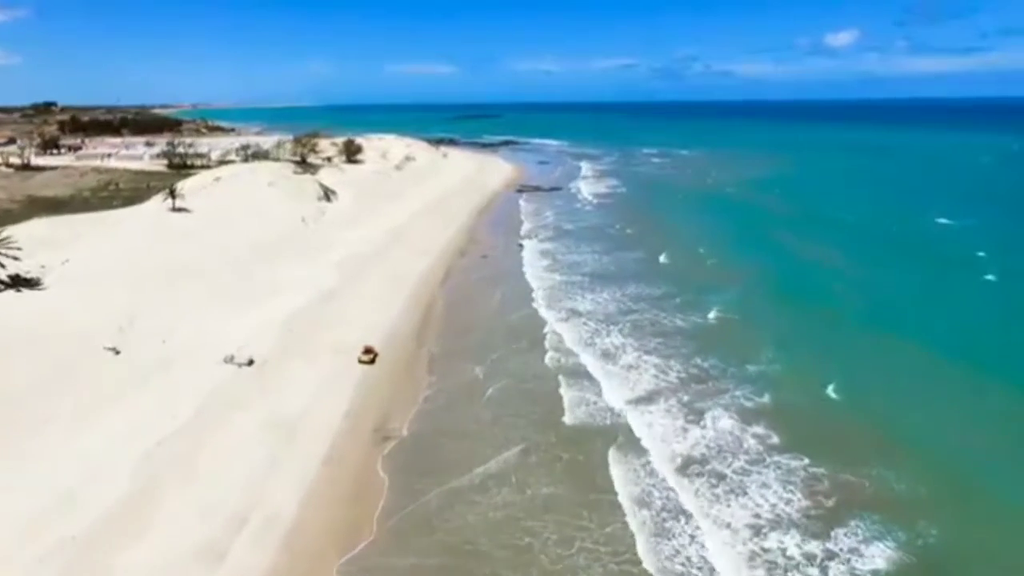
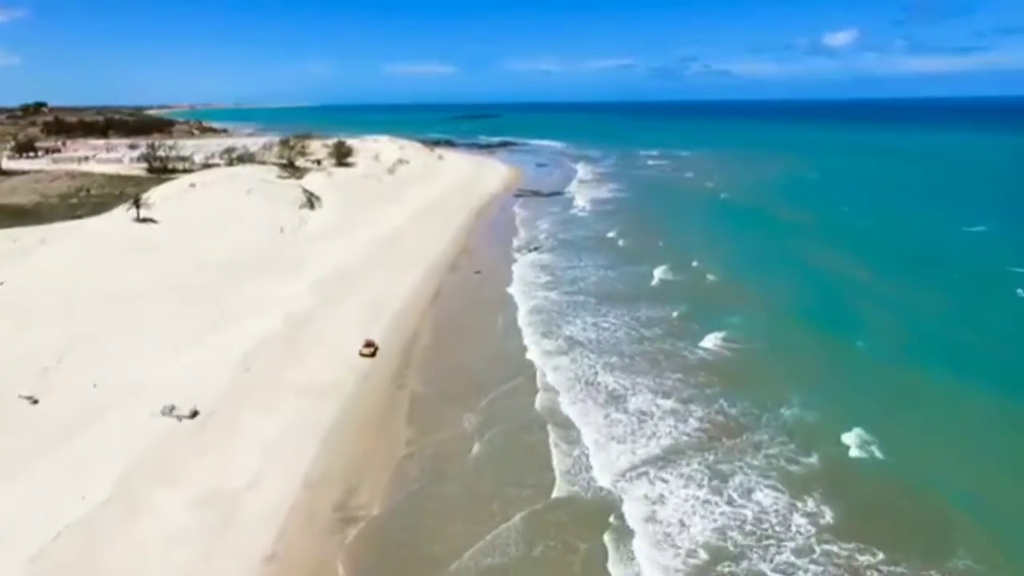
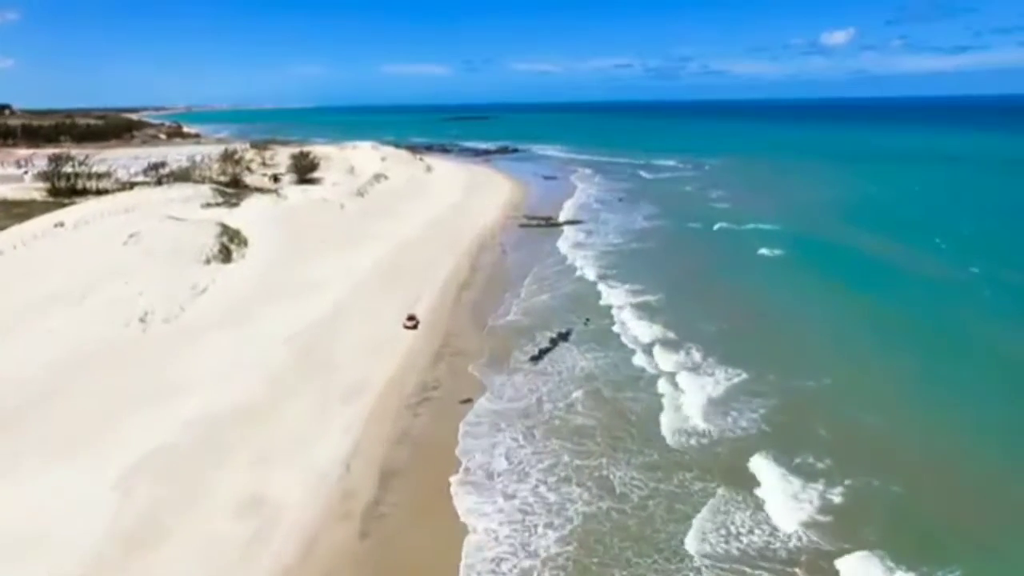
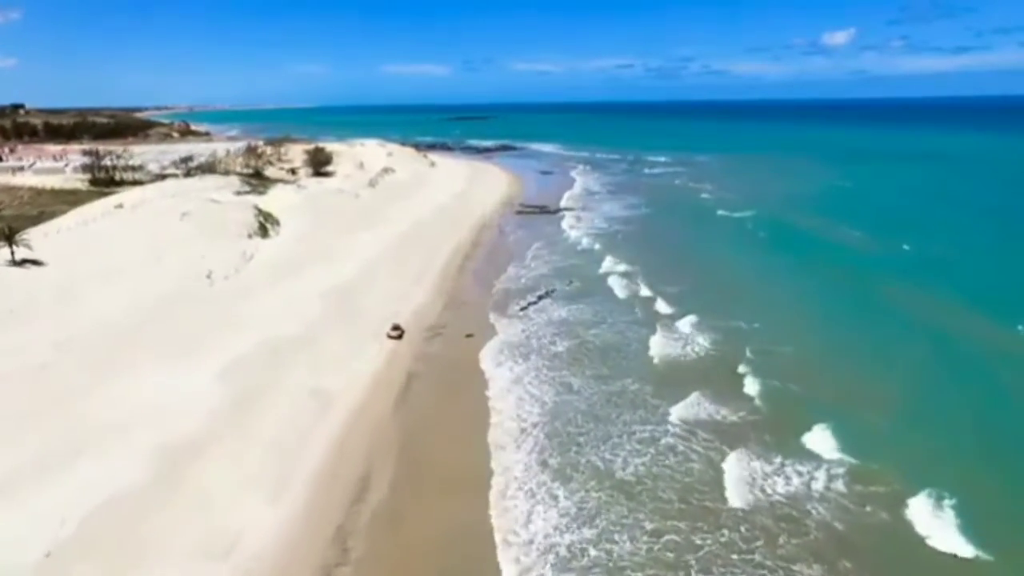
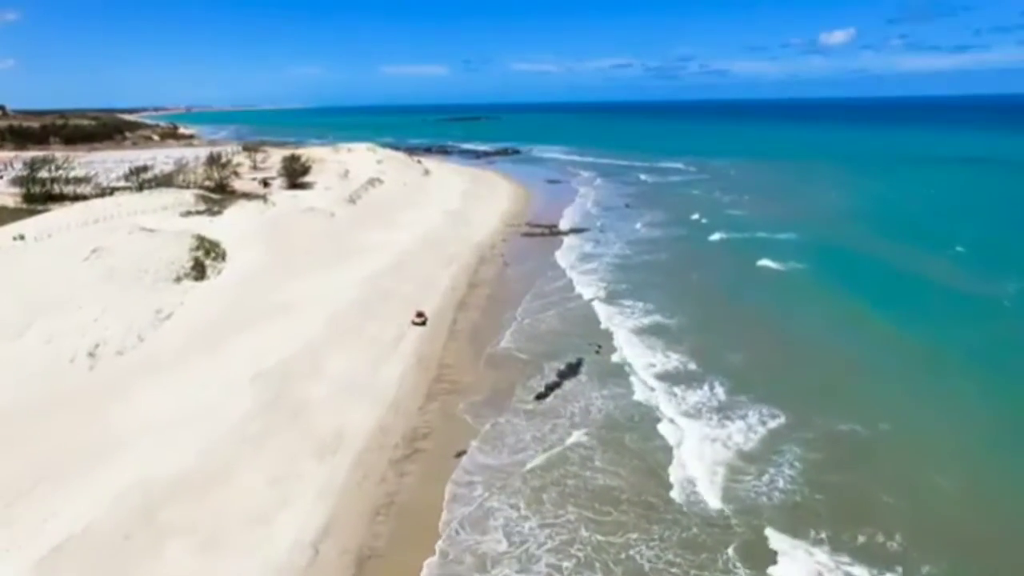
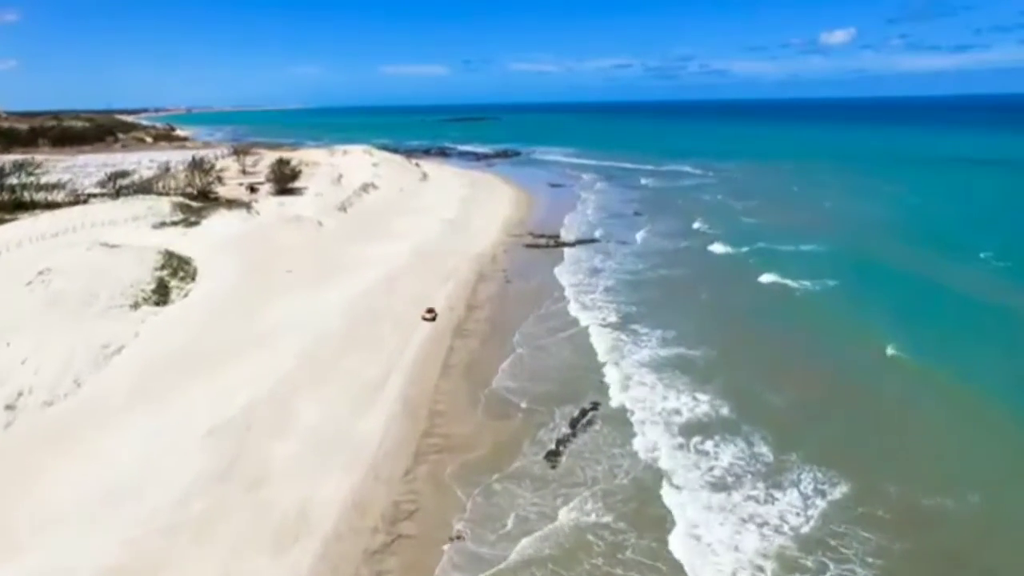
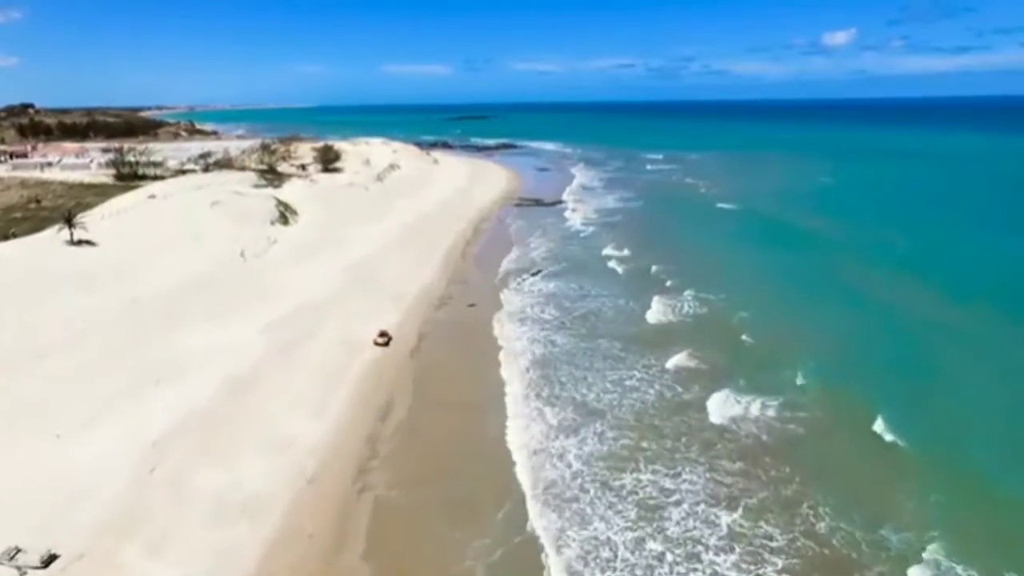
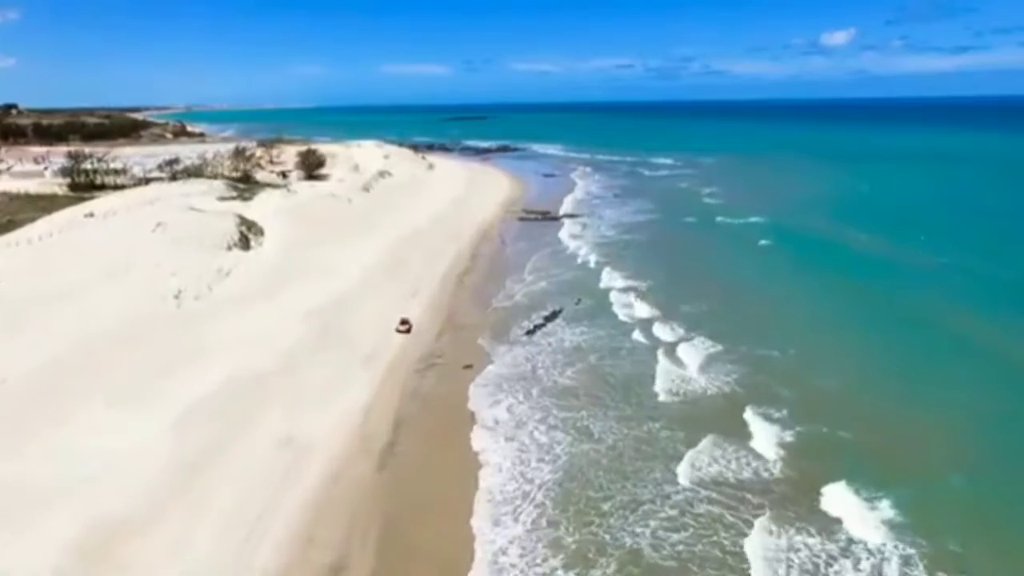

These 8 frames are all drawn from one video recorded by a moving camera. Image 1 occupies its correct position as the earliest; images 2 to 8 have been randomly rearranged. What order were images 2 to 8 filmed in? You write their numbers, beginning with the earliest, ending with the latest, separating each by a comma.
2, 7, 4, 8, 3, 5, 6
